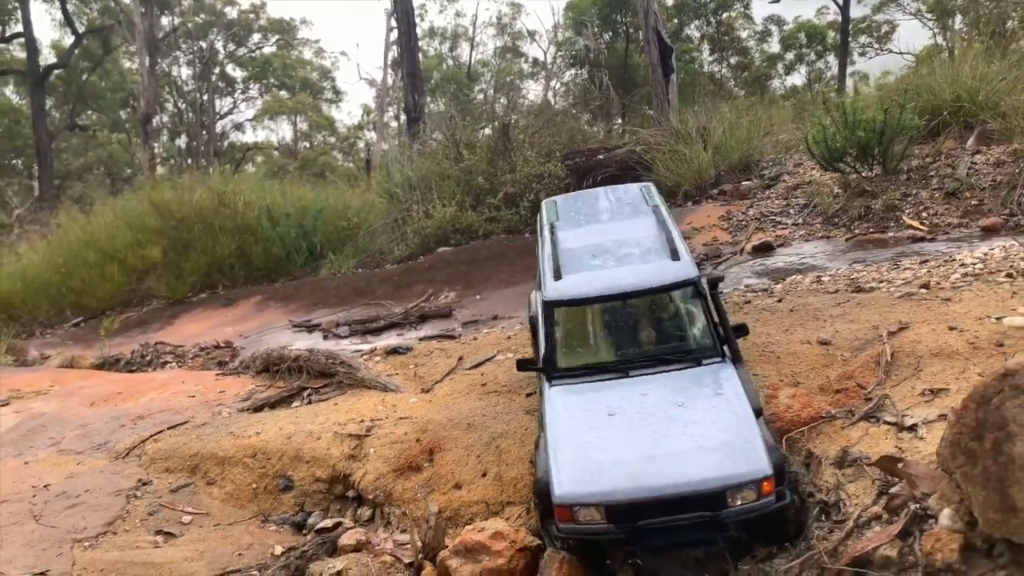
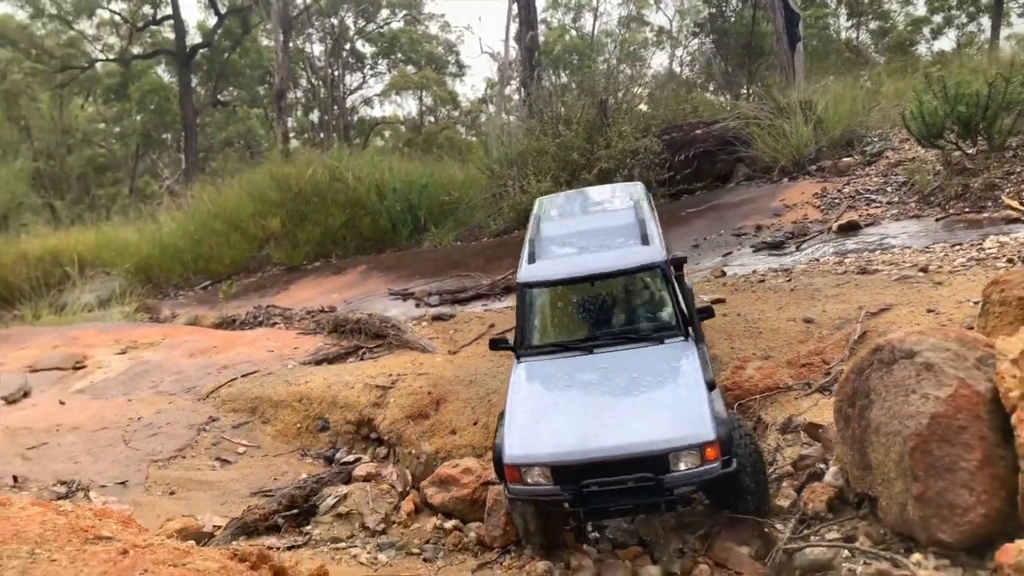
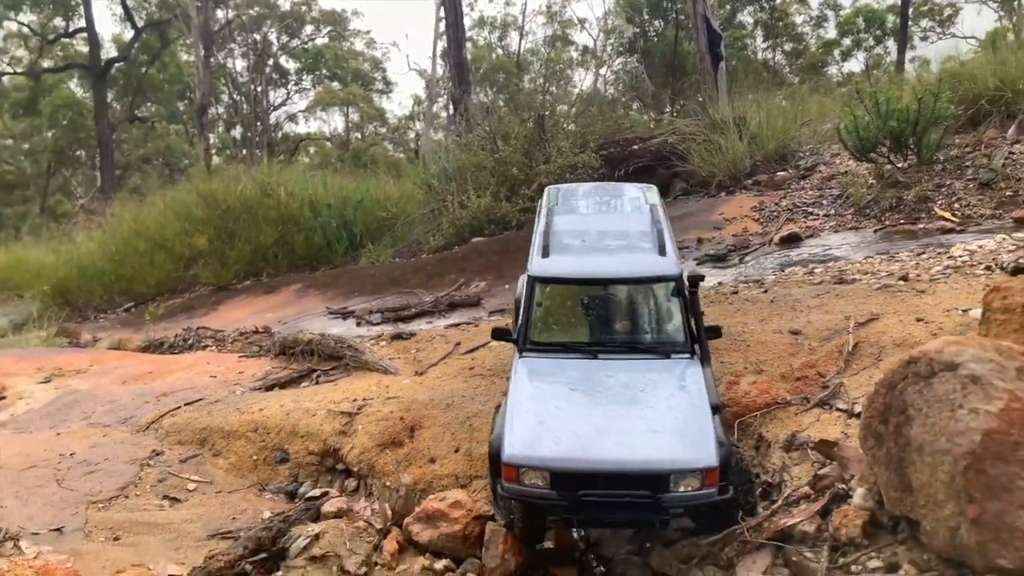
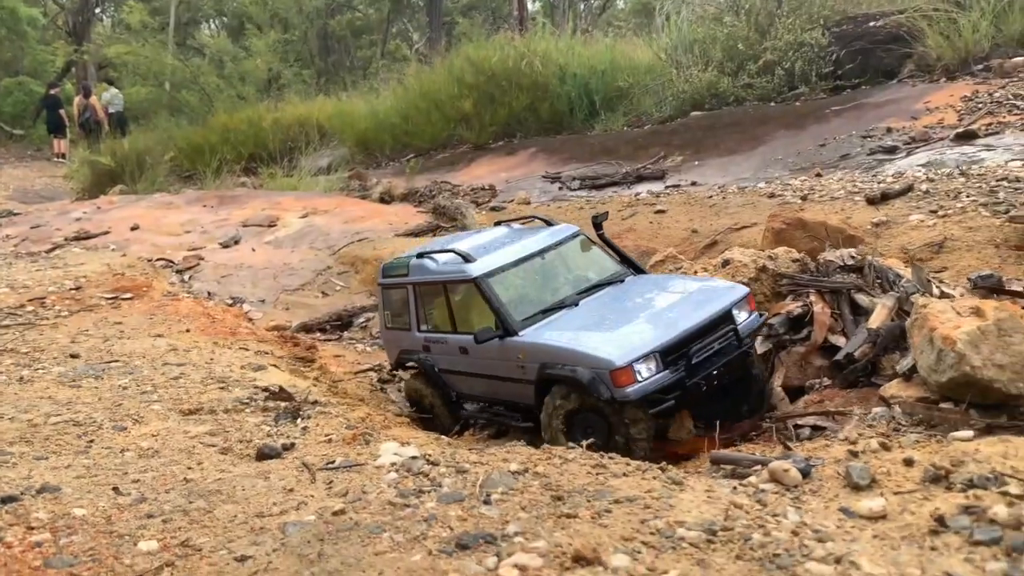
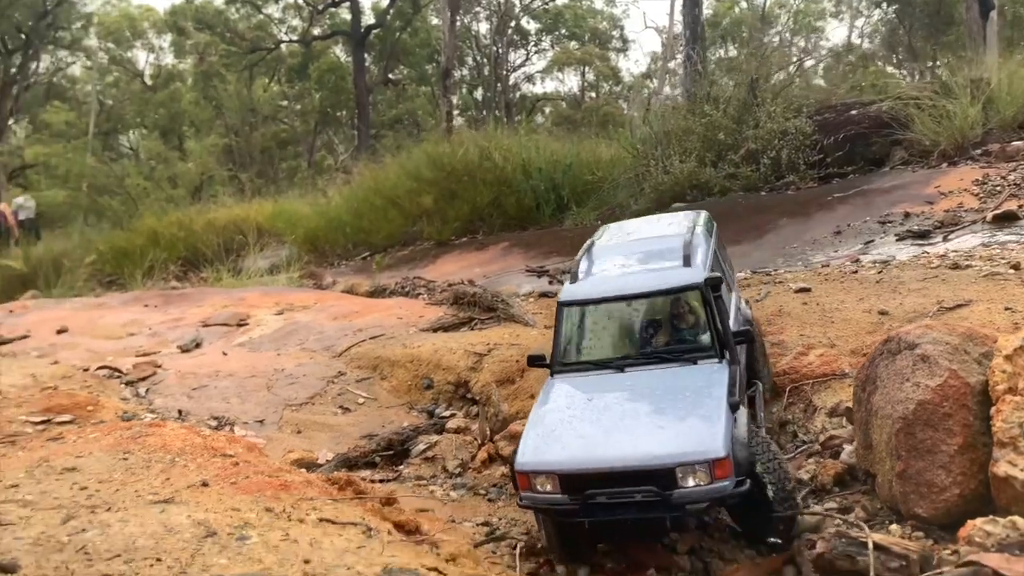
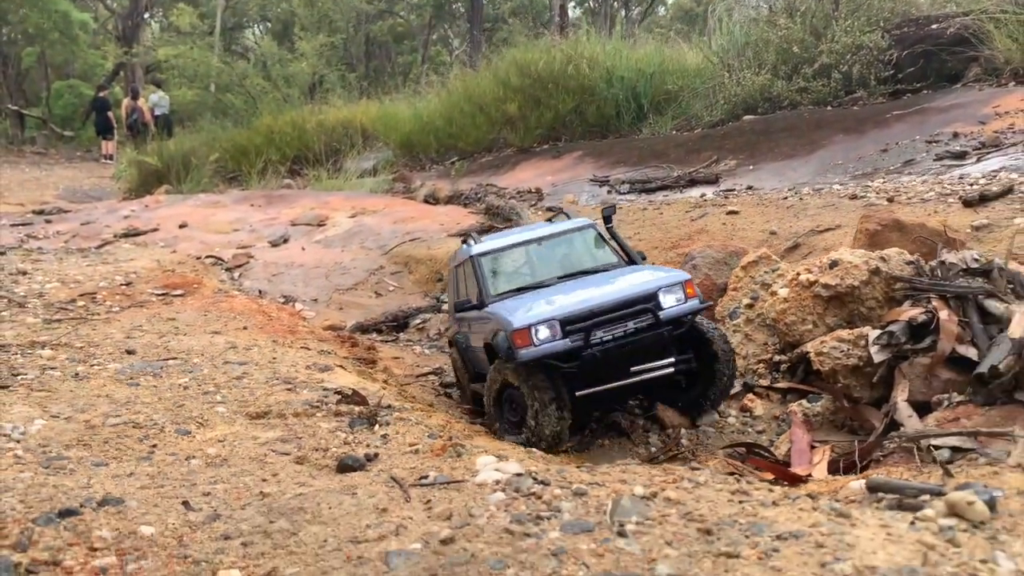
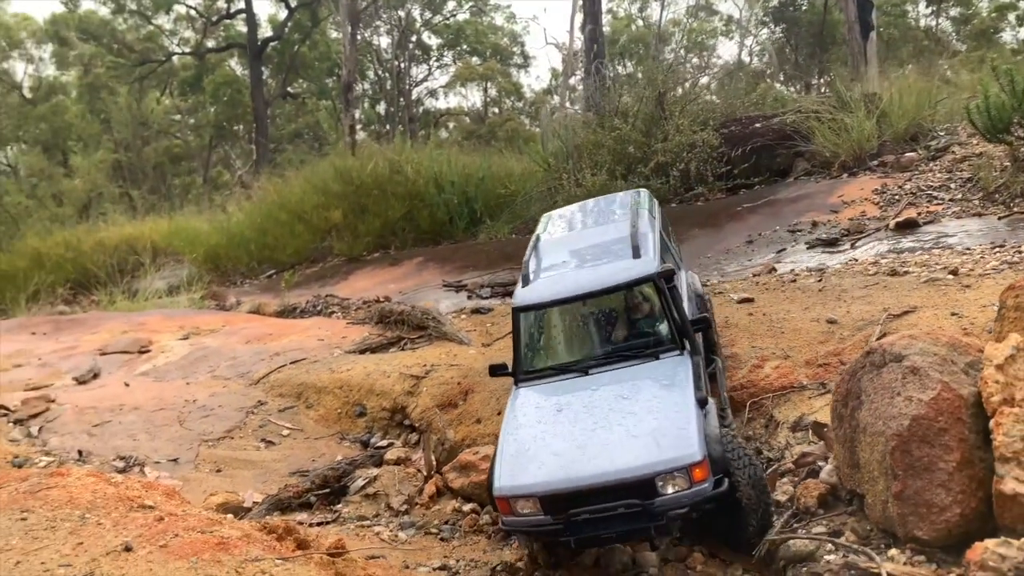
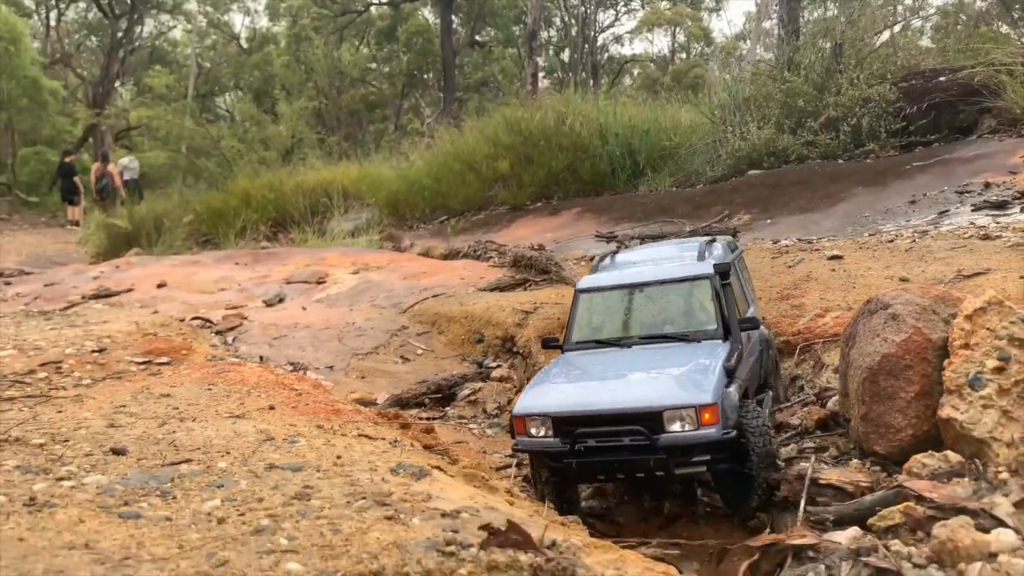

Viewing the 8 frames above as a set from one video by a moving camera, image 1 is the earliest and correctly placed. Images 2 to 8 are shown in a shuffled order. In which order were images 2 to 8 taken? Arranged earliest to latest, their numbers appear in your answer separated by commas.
3, 2, 7, 5, 8, 6, 4
